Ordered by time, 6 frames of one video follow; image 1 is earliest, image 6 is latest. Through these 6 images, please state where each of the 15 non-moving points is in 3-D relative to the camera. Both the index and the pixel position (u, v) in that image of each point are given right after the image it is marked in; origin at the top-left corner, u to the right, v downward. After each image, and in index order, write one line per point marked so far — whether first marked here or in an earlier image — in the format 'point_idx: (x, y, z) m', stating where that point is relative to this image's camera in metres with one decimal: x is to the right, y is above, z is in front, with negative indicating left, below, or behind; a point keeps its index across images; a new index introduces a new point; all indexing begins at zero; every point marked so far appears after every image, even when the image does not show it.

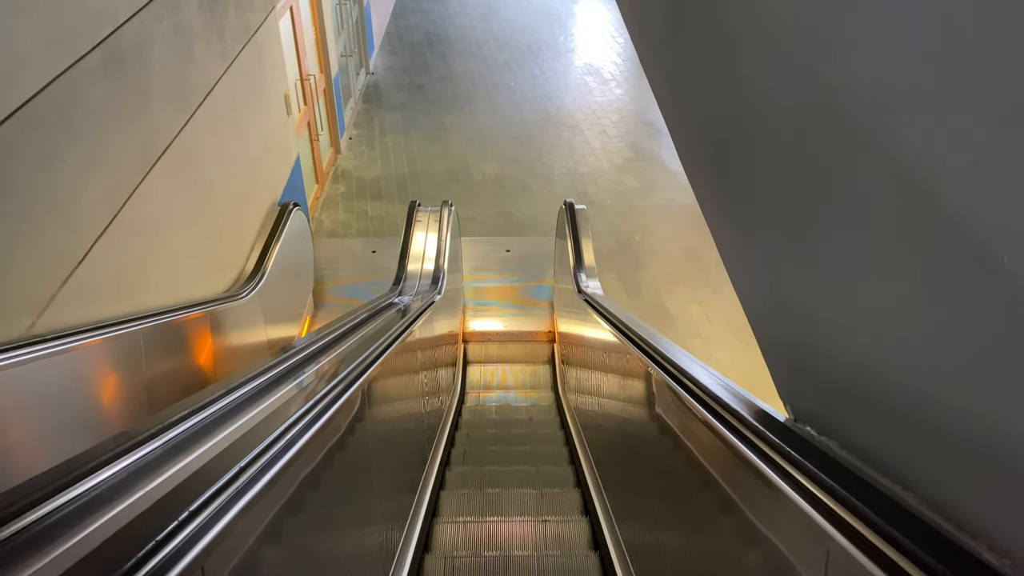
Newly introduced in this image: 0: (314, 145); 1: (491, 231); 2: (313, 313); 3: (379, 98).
0: (-2.0, +1.4, +7.0) m
1: (-0.2, +0.6, +6.8) m
2: (-1.7, -0.2, +5.8) m
3: (-1.7, +2.5, +9.2) m
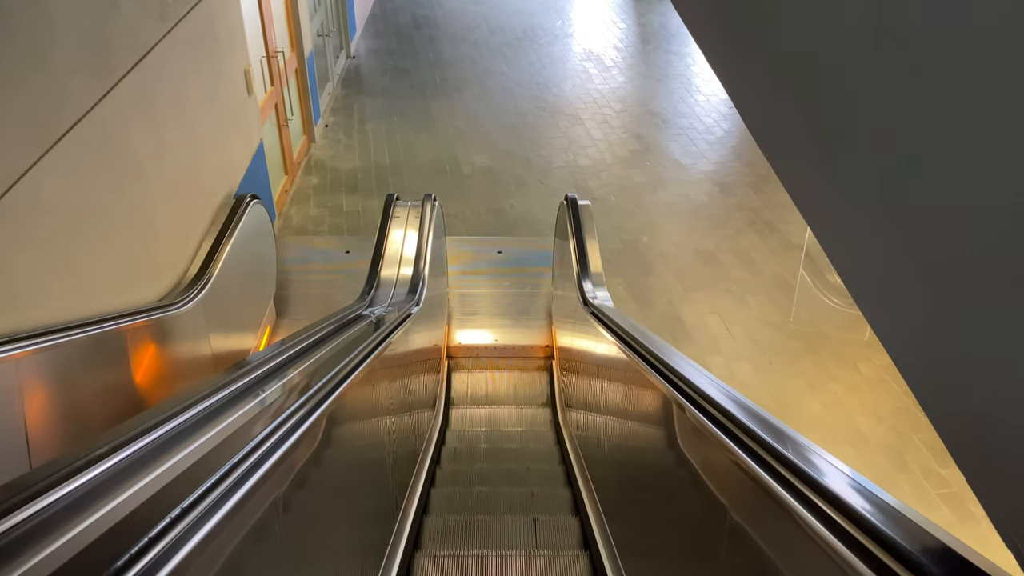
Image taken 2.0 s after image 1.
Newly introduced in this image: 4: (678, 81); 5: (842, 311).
0: (-2.0, +1.4, +6.2) m
1: (-0.3, +0.5, +6.1) m
2: (-1.7, -0.3, +5.1) m
3: (-1.8, +2.5, +8.5) m
4: (+2.0, +2.5, +8.4) m
5: (+2.3, -0.2, +5.0) m
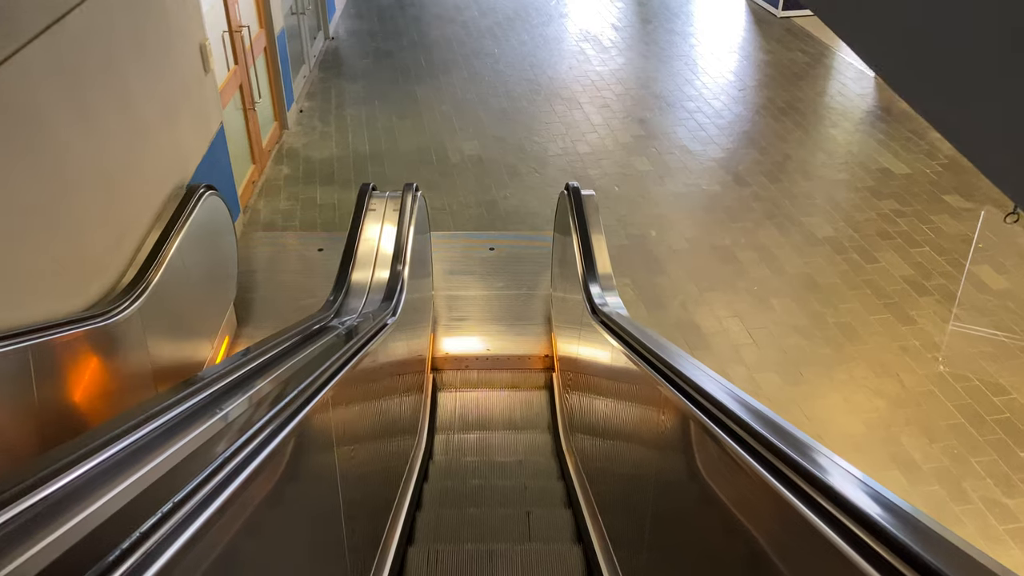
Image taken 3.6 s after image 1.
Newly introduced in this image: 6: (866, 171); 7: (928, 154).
0: (-2.1, +1.4, +5.6) m
1: (-0.3, +0.5, +5.5) m
2: (-1.8, -0.3, +4.5) m
3: (-1.9, +2.5, +7.8) m
4: (+1.9, +2.5, +7.8) m
5: (+2.3, -0.2, +4.4) m
6: (+2.9, +1.0, +5.8) m
7: (+3.5, +1.1, +6.0) m
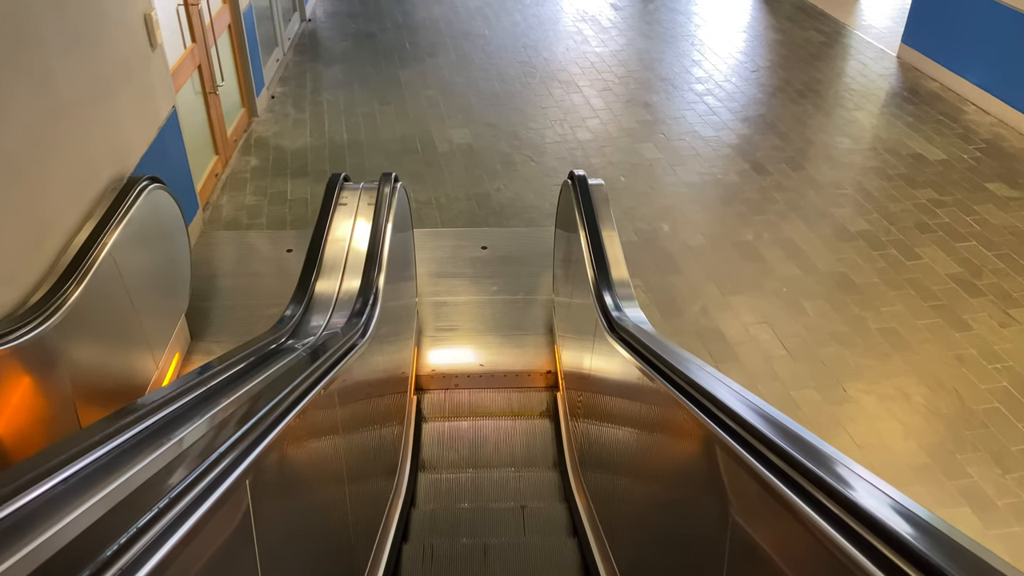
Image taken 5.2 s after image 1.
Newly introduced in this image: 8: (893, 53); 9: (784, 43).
0: (-2.1, +1.3, +5.0) m
1: (-0.4, +0.5, +4.9) m
2: (-1.8, -0.3, +3.9) m
3: (-2.0, +2.4, +7.2) m
4: (+1.8, +2.5, +7.3) m
5: (+2.3, -0.2, +3.9) m
6: (+2.9, +1.0, +5.3) m
7: (+3.5, +1.2, +5.5) m
8: (+3.7, +2.3, +6.9) m
9: (+2.7, +2.5, +7.2) m
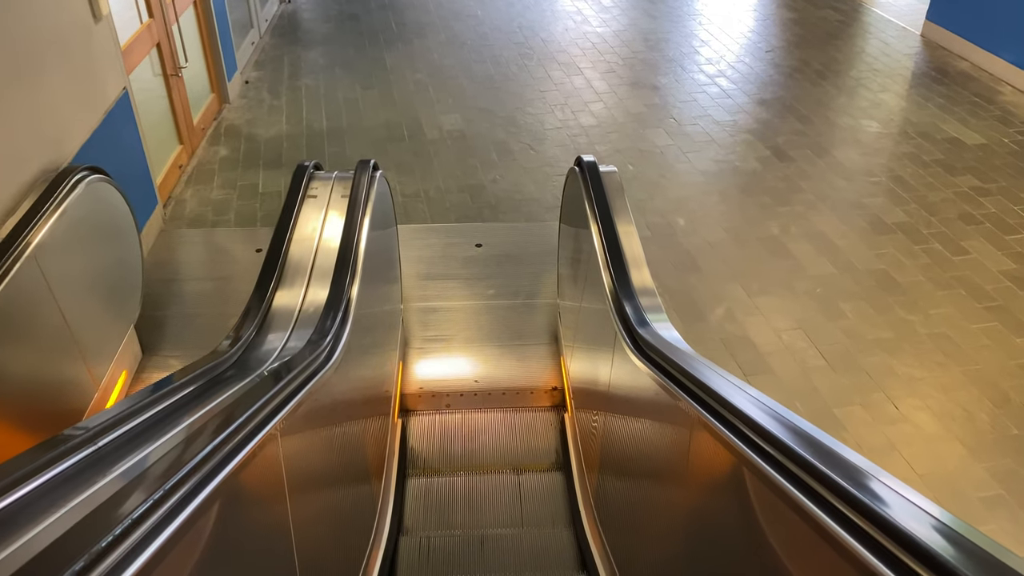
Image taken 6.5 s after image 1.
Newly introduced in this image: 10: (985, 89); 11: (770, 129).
0: (-2.1, +1.3, +4.5) m
1: (-0.4, +0.5, +4.4) m
2: (-1.8, -0.4, +3.4) m
3: (-2.0, +2.4, +6.7) m
4: (+1.7, +2.5, +6.8) m
5: (+2.3, -0.2, +3.4) m
6: (+2.8, +1.0, +4.8) m
7: (+3.4, +1.2, +5.0) m
8: (+3.6, +2.3, +6.4) m
9: (+2.7, +2.5, +6.7) m
10: (+3.6, +1.5, +5.4) m
11: (+1.8, +1.1, +5.0) m
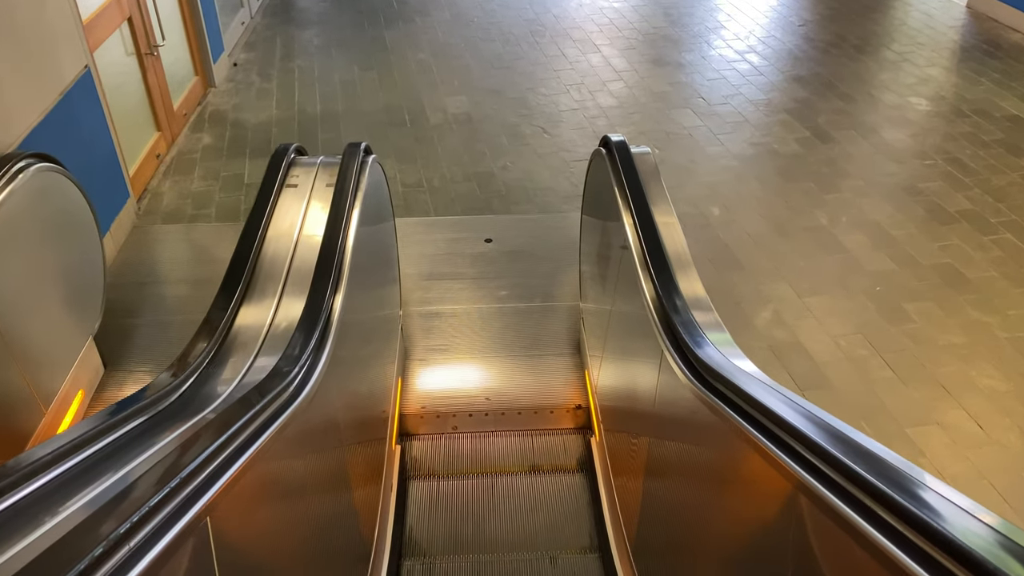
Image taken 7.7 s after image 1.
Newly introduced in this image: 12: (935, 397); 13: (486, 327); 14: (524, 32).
0: (-2.1, +1.3, +4.1) m
1: (-0.3, +0.5, +4.0) m
2: (-1.7, -0.4, +3.0) m
3: (-2.0, +2.4, +6.3) m
4: (+1.8, +2.6, +6.3) m
5: (+2.3, -0.1, +3.0) m
6: (+2.9, +1.0, +4.3) m
7: (+3.5, +1.2, +4.5) m
8: (+3.7, +2.4, +5.9) m
9: (+2.8, +2.6, +6.2) m
10: (+3.7, +1.6, +4.9) m
11: (+1.9, +1.1, +4.5) m
12: (+1.6, -0.4, +2.7) m
13: (-0.1, -0.2, +3.2) m
14: (+0.1, +2.0, +5.7) m
